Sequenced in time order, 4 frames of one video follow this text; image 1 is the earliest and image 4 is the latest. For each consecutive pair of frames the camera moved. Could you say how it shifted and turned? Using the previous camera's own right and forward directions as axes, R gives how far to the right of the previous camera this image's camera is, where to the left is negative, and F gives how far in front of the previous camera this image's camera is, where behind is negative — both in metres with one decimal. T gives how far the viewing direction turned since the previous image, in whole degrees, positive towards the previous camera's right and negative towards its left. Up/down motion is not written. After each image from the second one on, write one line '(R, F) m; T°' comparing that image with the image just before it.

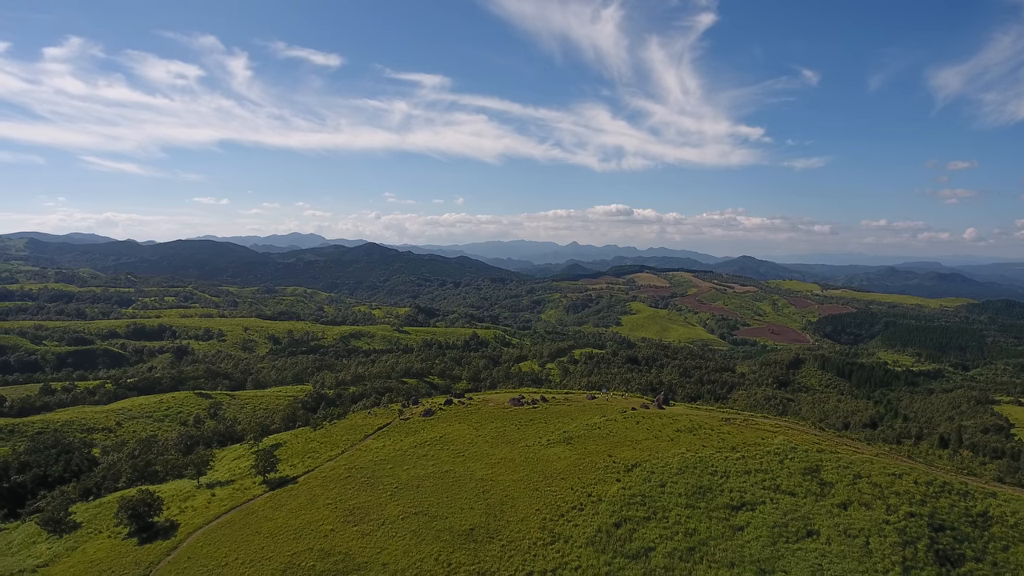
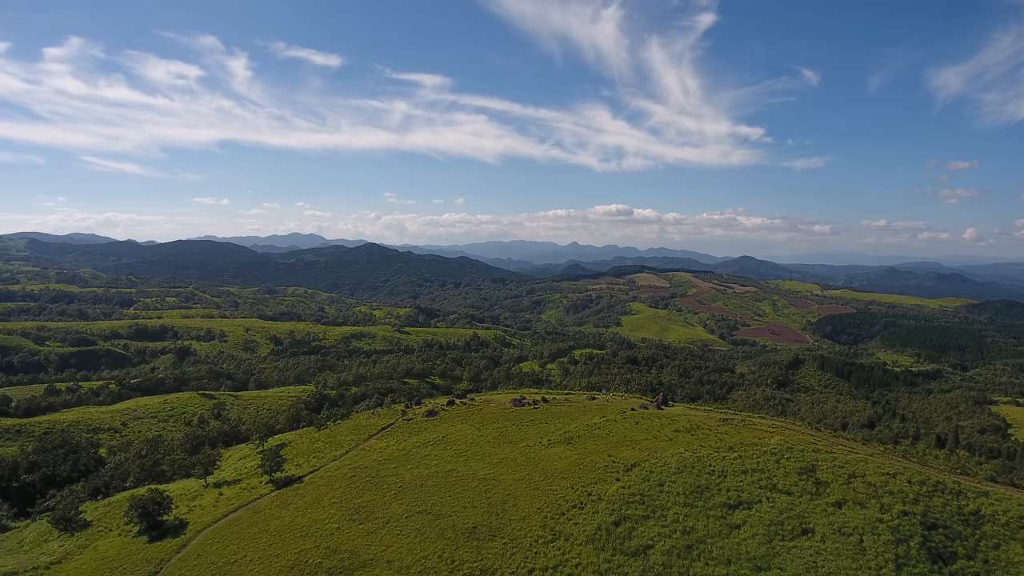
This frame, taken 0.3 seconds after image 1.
(-0.1, -0.8) m; 0°
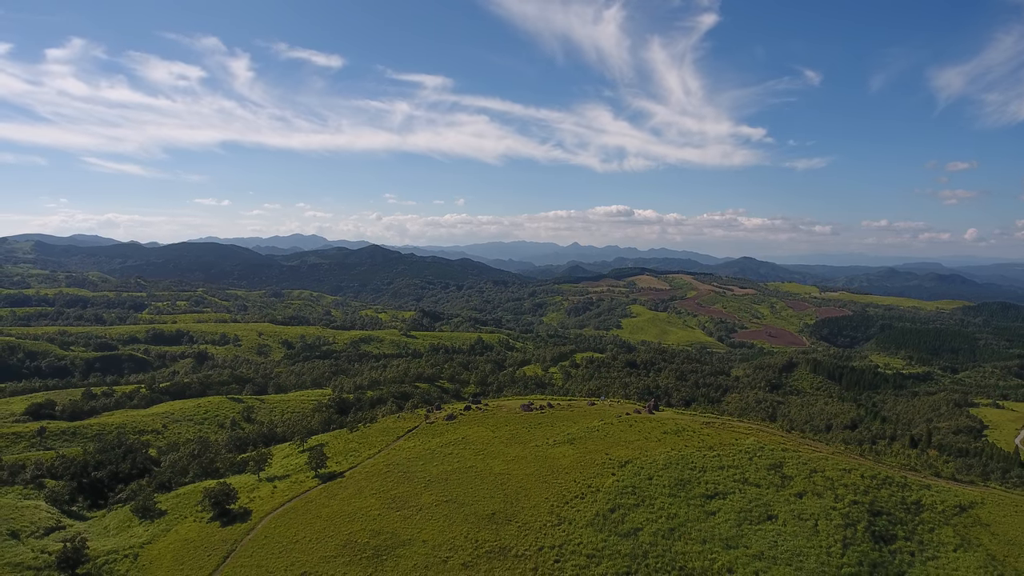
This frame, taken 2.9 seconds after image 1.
(-1.1, -7.2) m; 0°
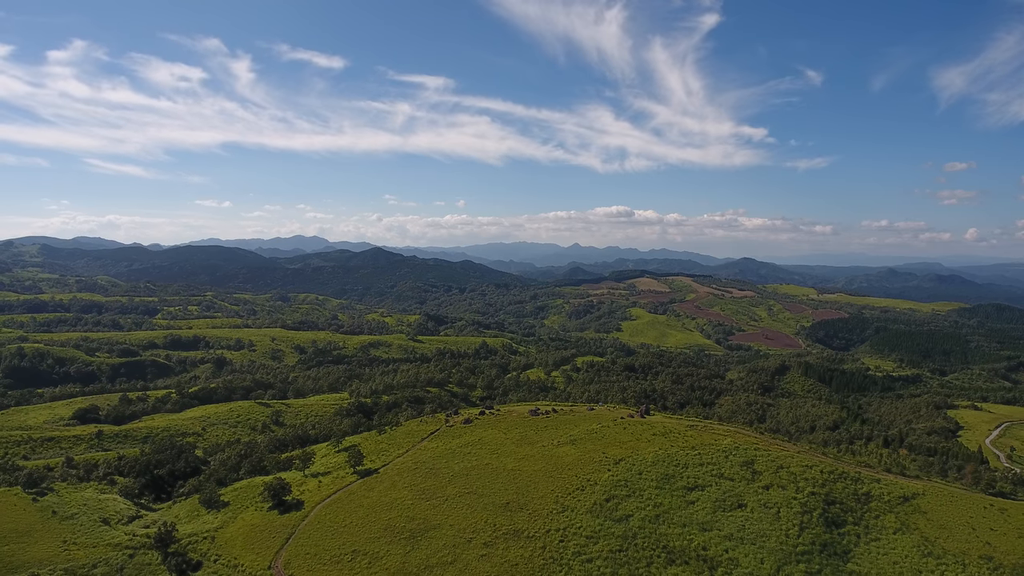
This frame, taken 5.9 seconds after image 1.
(-1.1, -8.4) m; 0°
